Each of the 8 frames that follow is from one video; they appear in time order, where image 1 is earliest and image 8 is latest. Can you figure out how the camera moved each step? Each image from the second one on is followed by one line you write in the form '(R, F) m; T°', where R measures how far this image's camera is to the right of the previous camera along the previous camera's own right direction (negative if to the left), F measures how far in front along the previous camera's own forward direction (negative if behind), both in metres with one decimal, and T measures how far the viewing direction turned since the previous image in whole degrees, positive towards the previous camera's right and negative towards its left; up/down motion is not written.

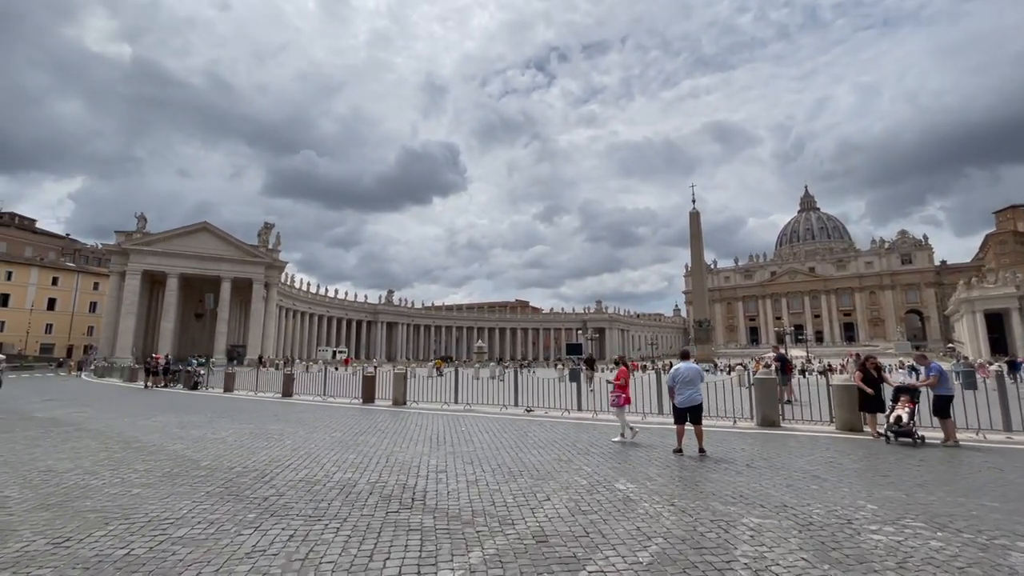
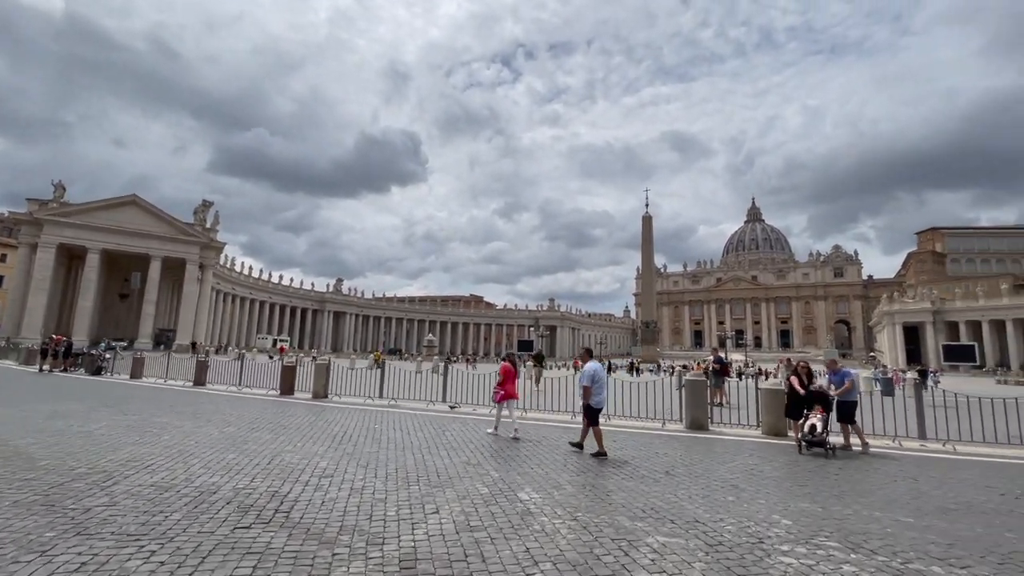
(+0.7, +0.7) m; +5°
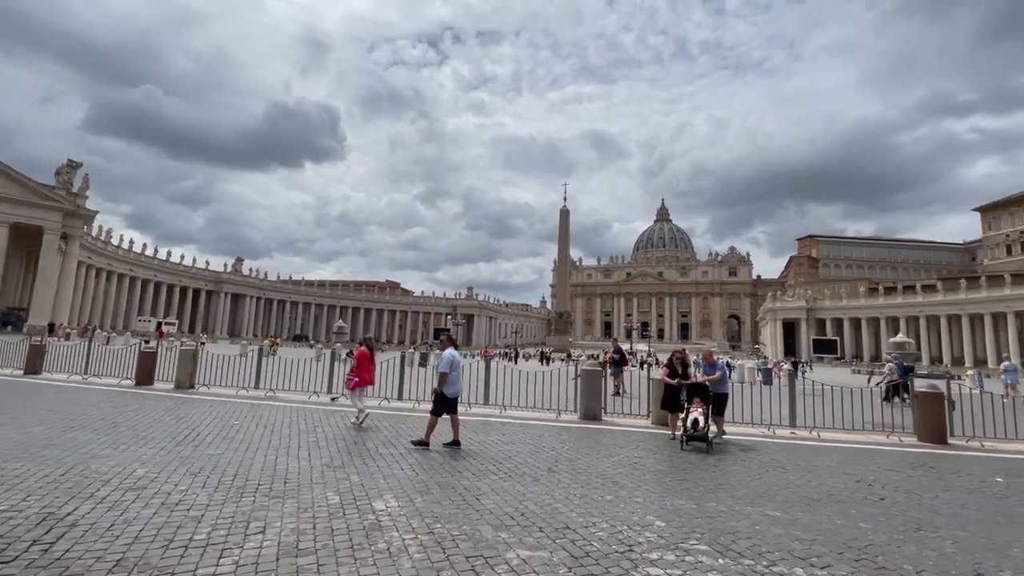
(+0.6, +0.7) m; +10°
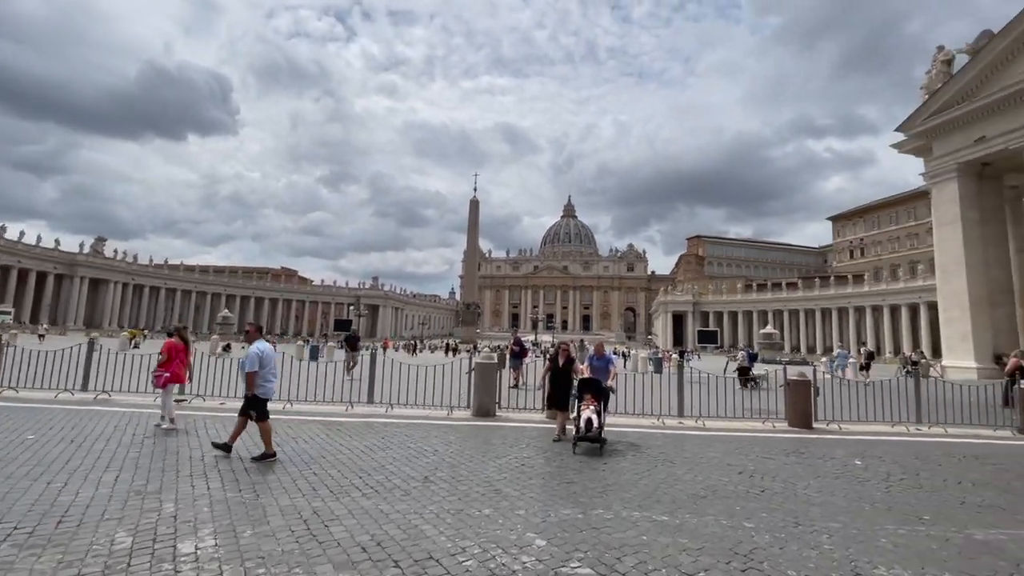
(+0.4, +0.8) m; +11°
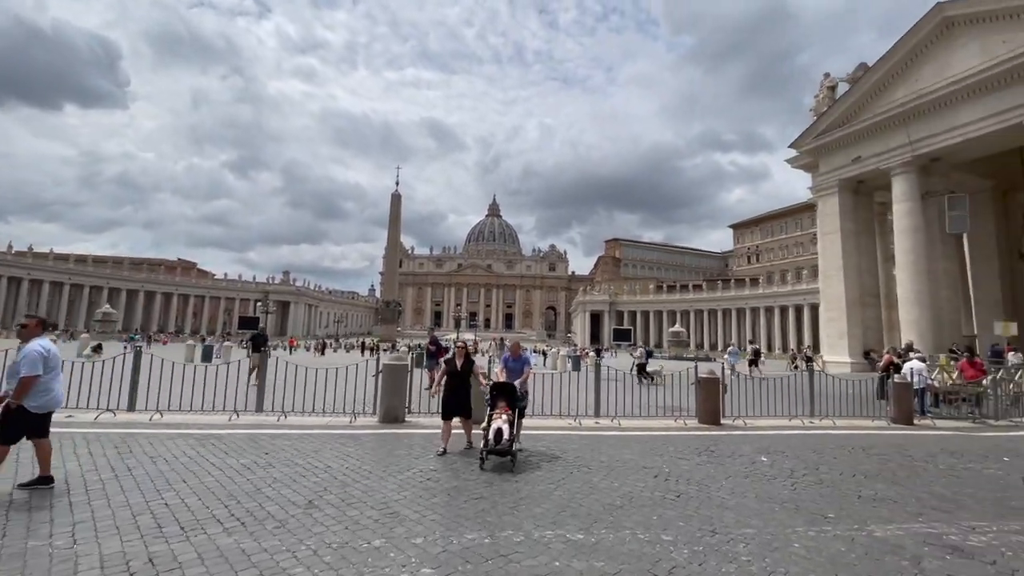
(+0.2, +0.6) m; +9°
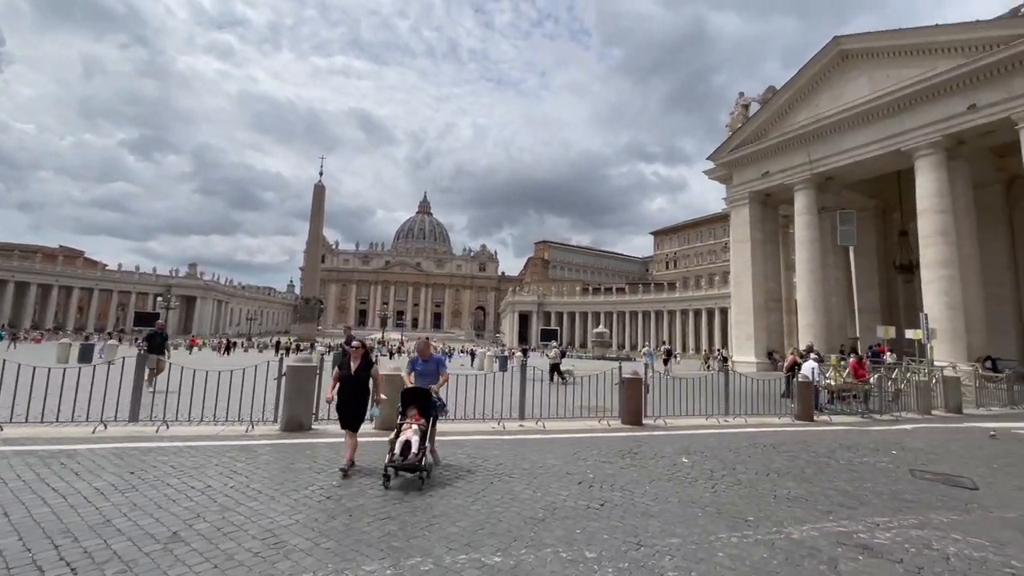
(+0.1, +0.5) m; +8°
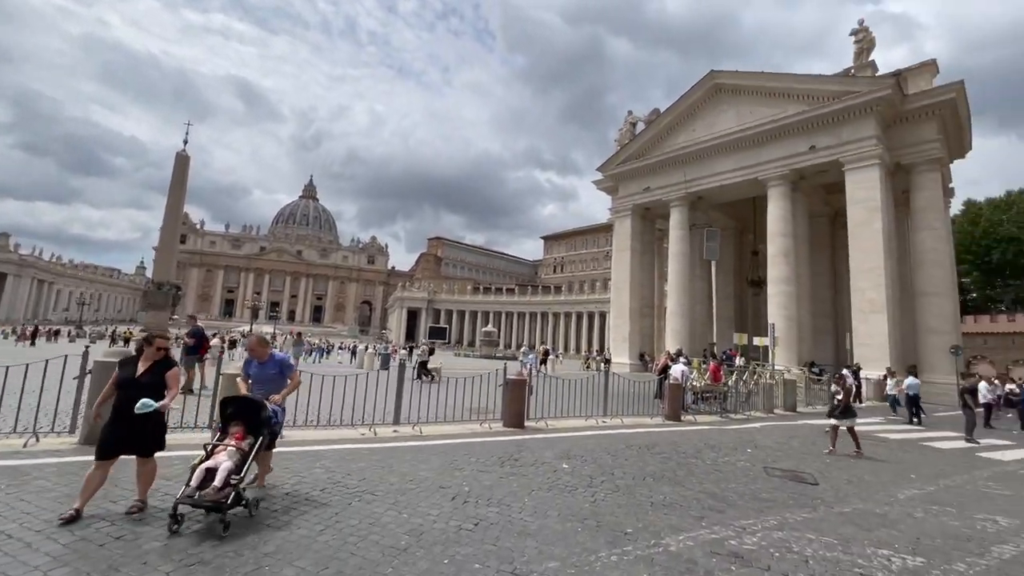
(+0.2, +0.6) m; +13°
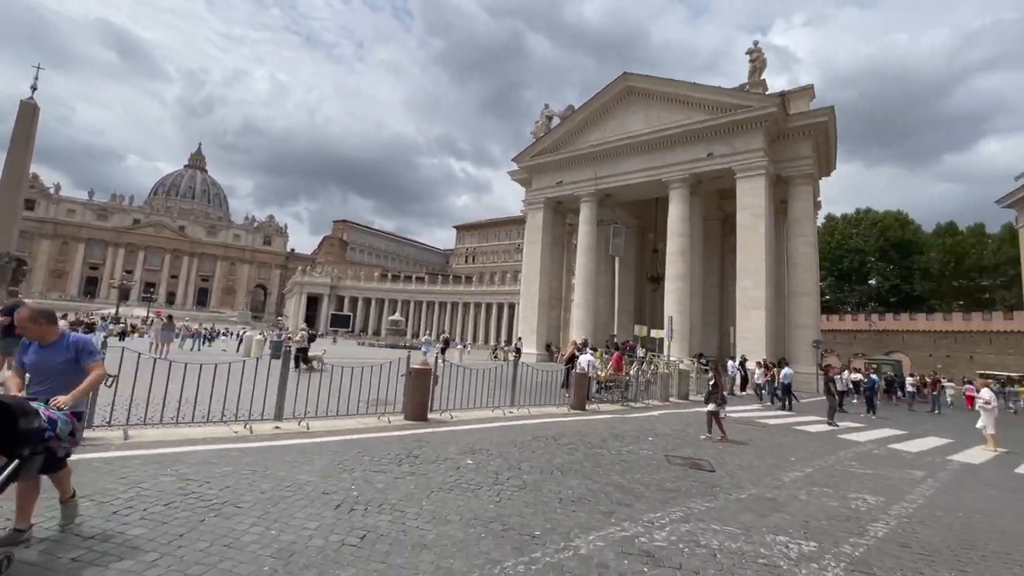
(+0.1, +0.6) m; +11°
